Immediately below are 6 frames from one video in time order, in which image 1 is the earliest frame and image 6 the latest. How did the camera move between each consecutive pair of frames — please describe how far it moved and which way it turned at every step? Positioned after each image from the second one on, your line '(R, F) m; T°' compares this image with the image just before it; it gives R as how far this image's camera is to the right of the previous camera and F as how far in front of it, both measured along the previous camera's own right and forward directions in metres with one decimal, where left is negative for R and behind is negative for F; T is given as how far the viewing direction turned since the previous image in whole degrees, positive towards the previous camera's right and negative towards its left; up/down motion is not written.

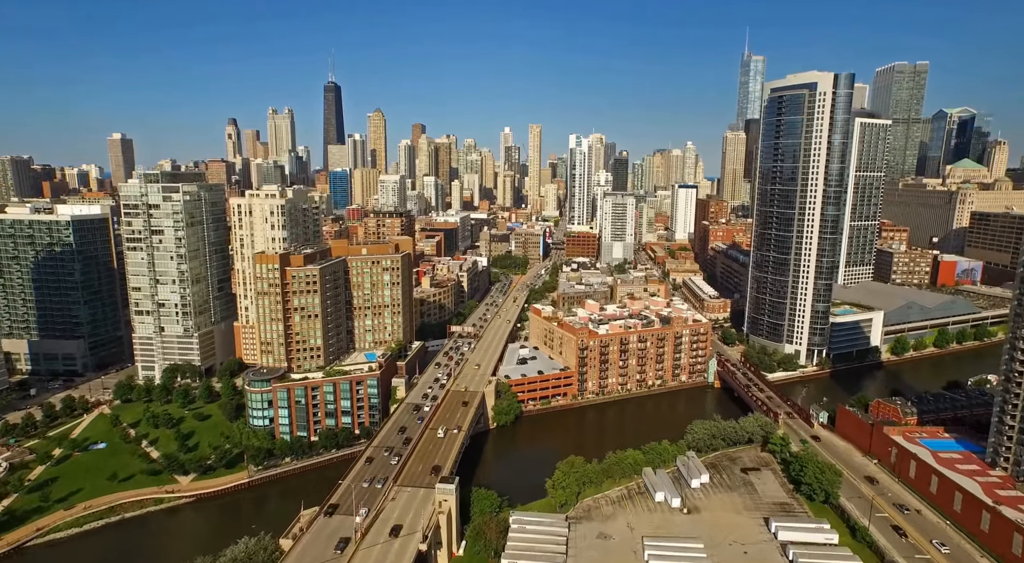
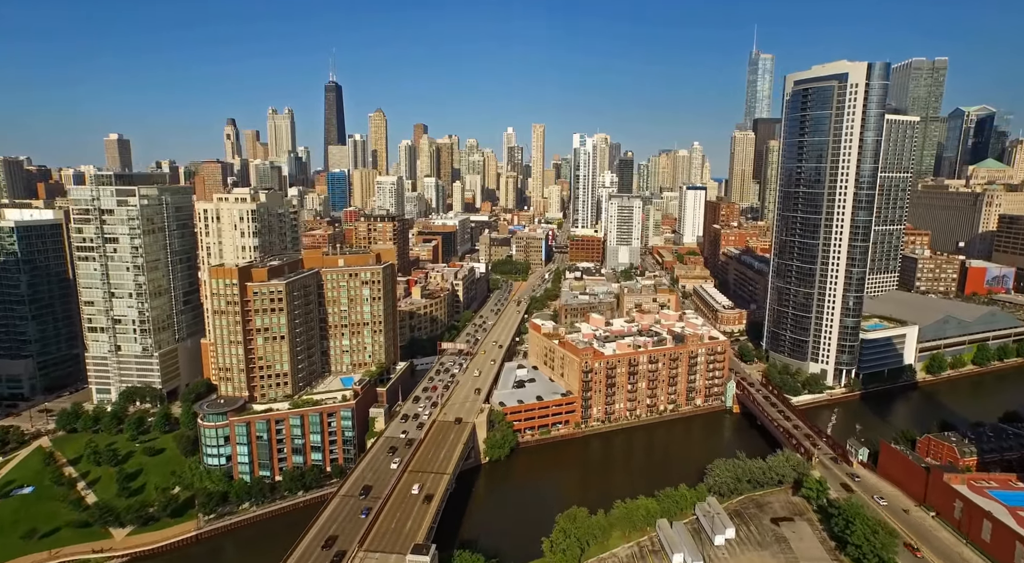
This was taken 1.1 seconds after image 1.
(+1.2, +9.4) m; 0°
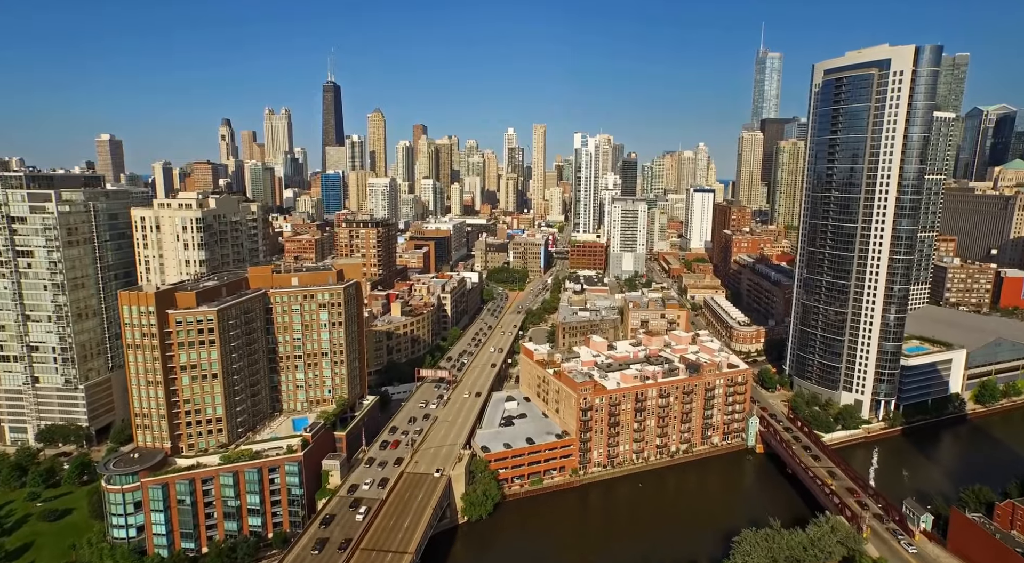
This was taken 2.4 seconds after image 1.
(+2.0, +11.9) m; 0°
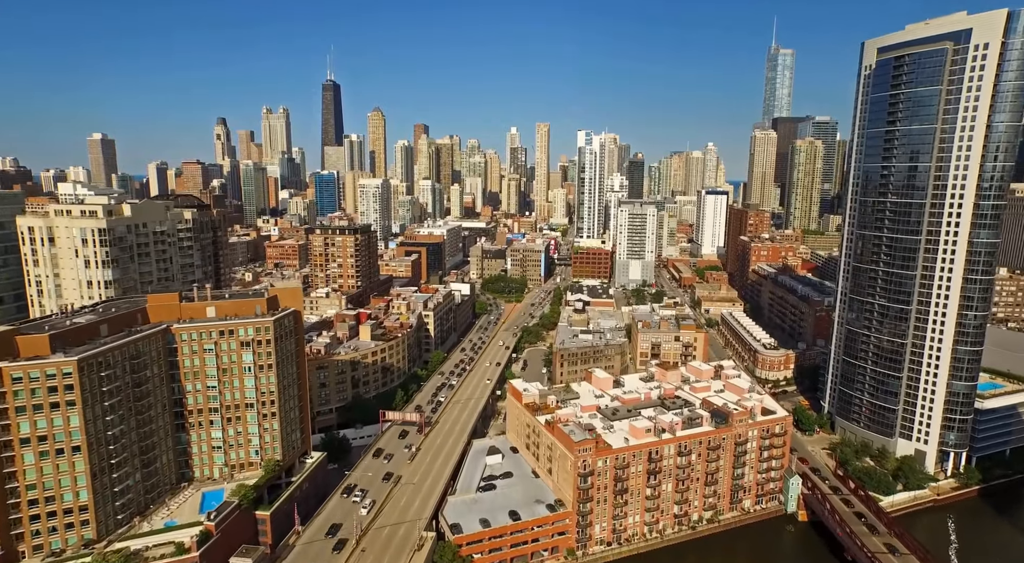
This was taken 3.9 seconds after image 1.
(+2.4, +14.6) m; -1°
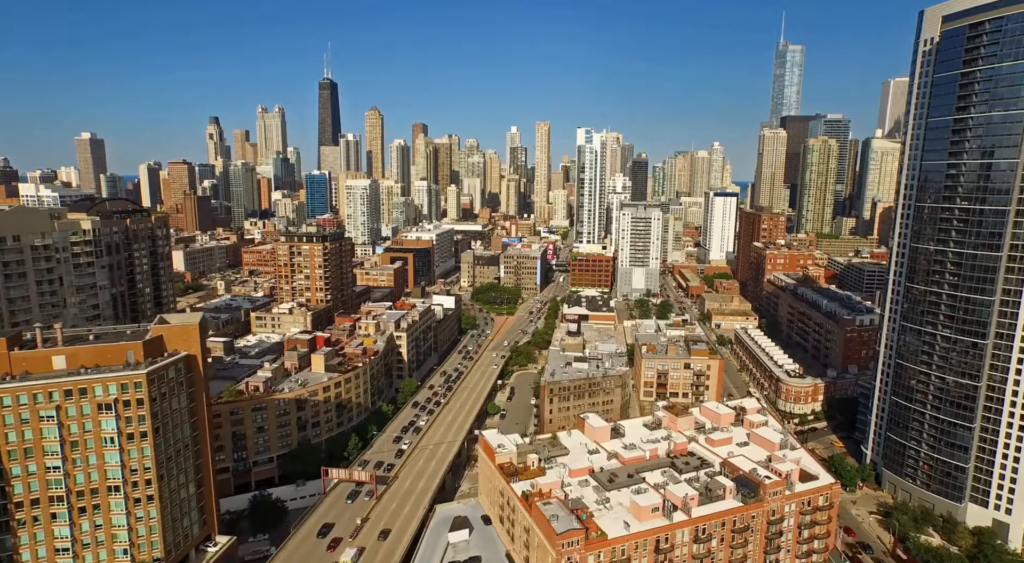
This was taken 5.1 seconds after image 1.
(+2.9, +13.4) m; 0°
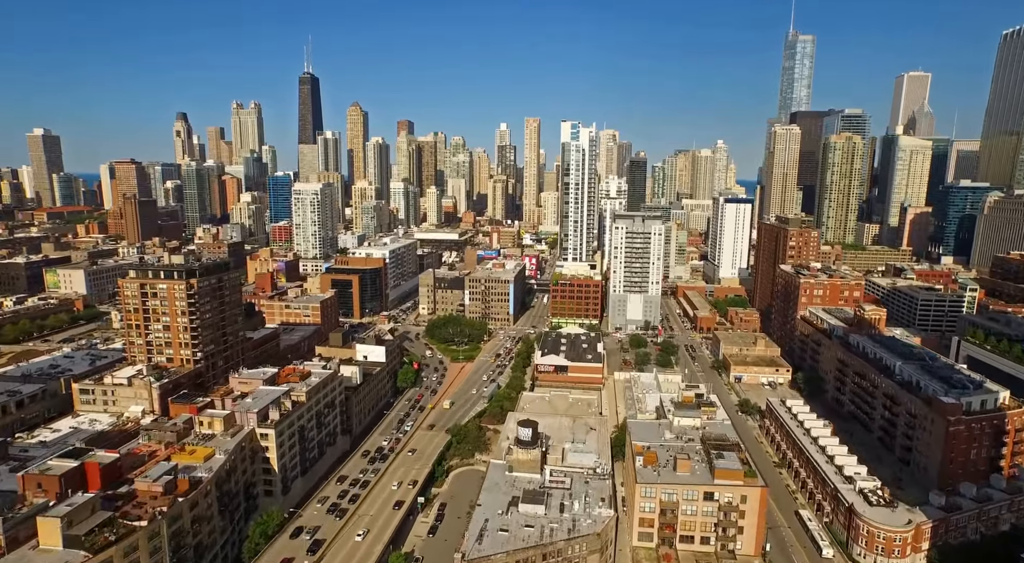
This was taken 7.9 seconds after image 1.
(+7.5, +31.8) m; 0°
